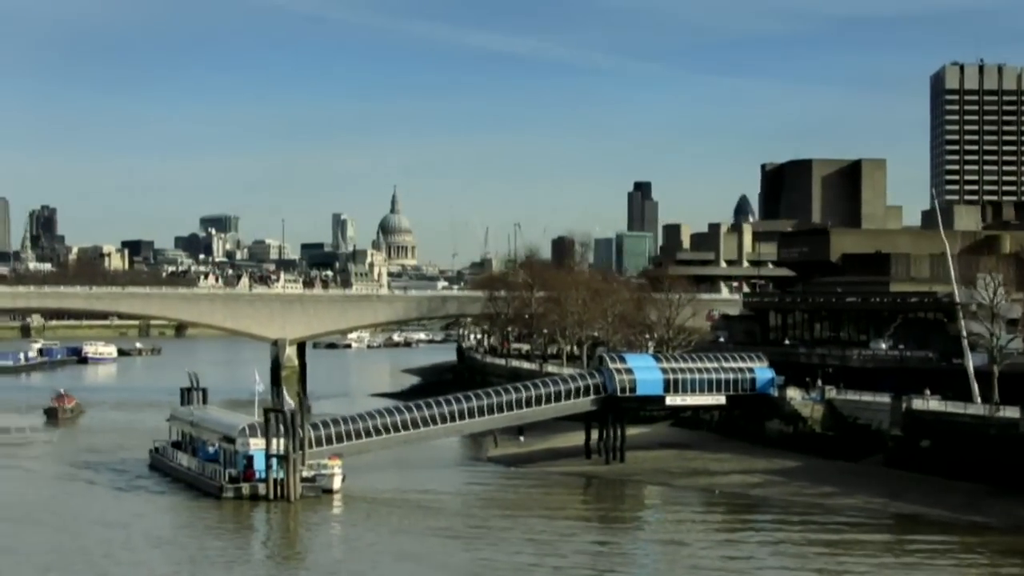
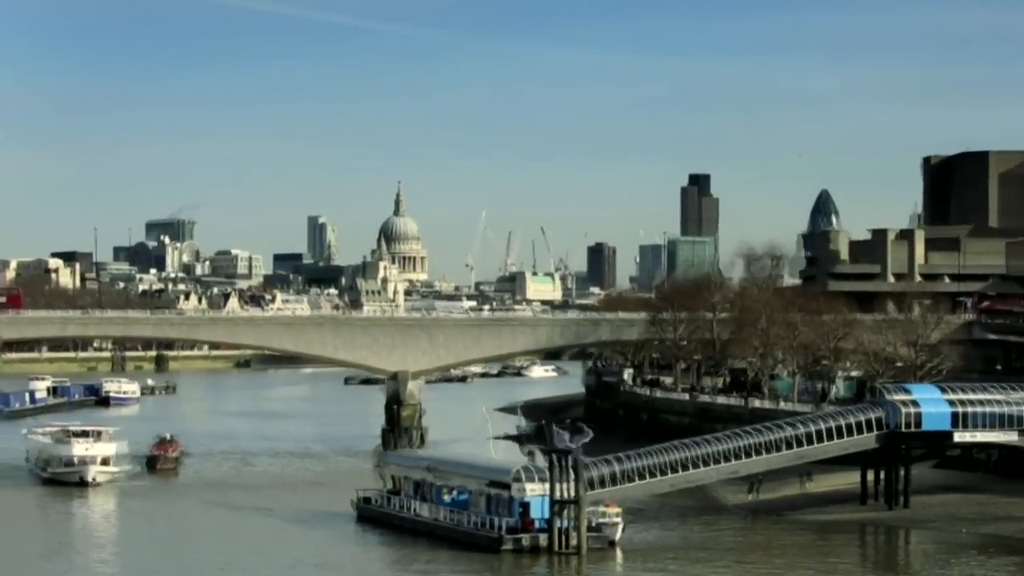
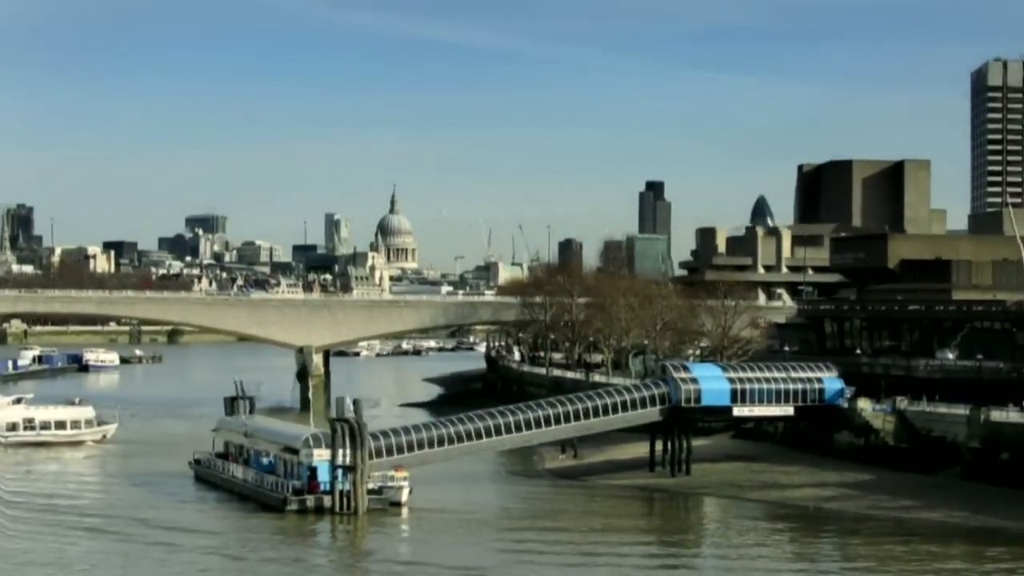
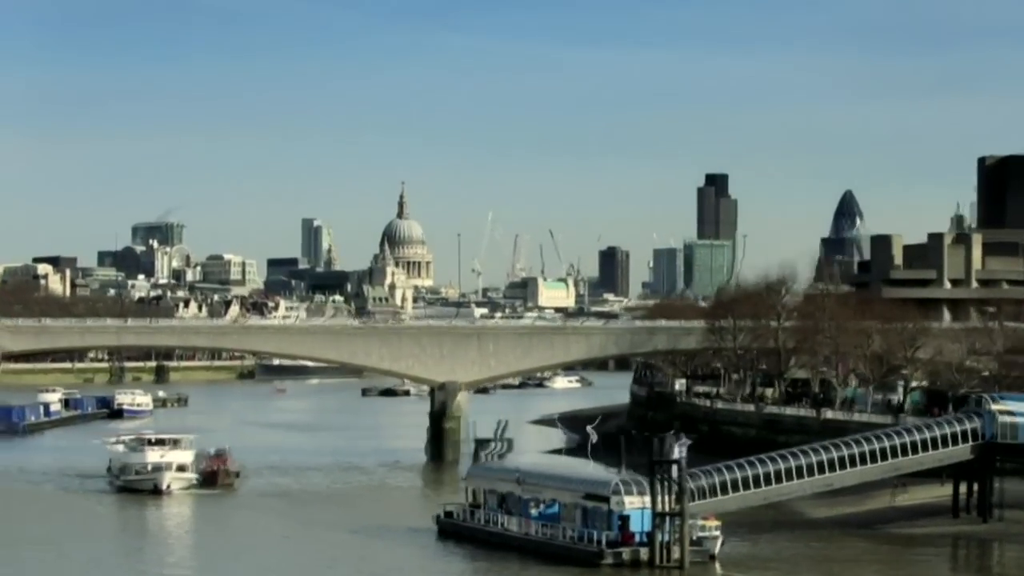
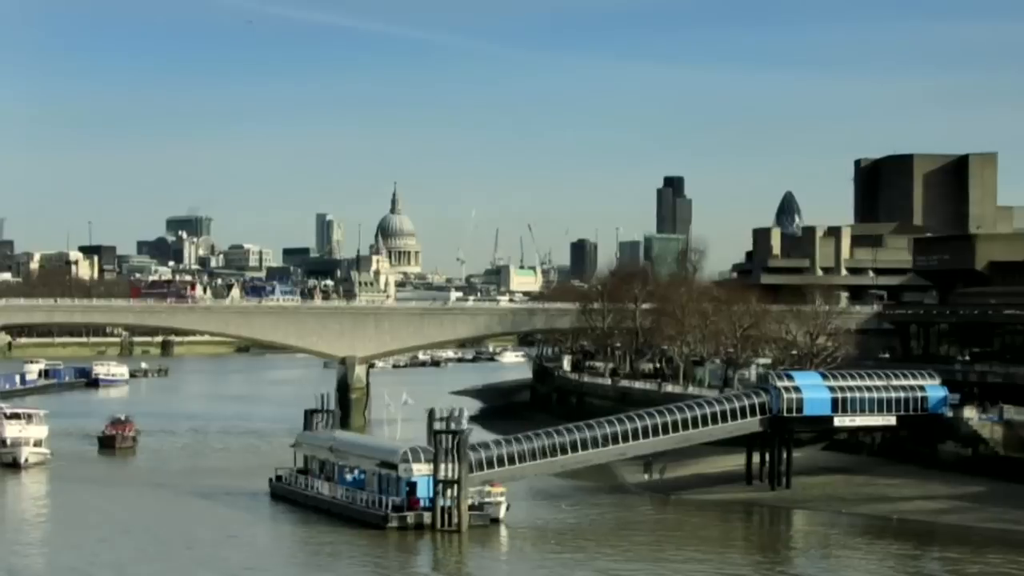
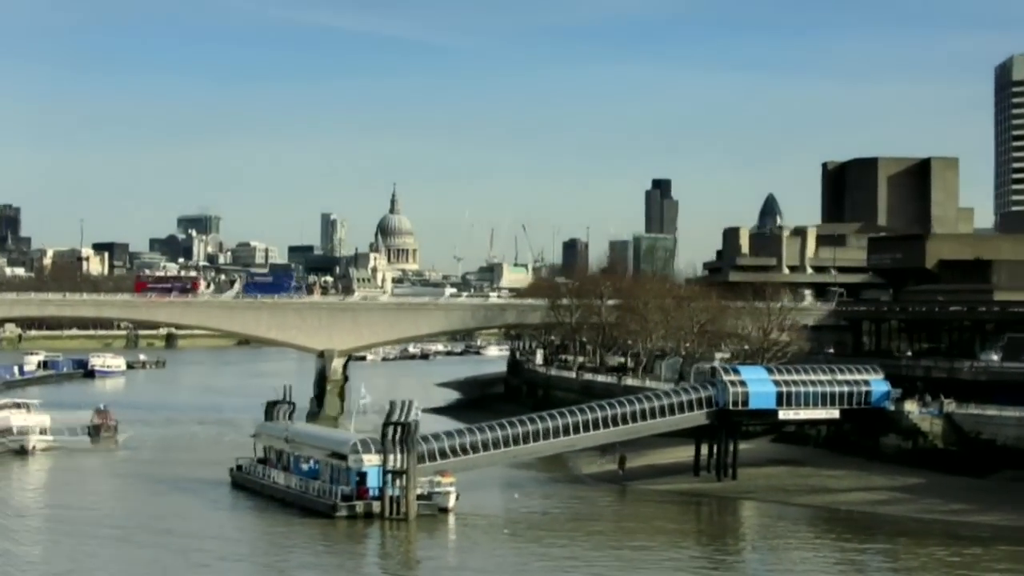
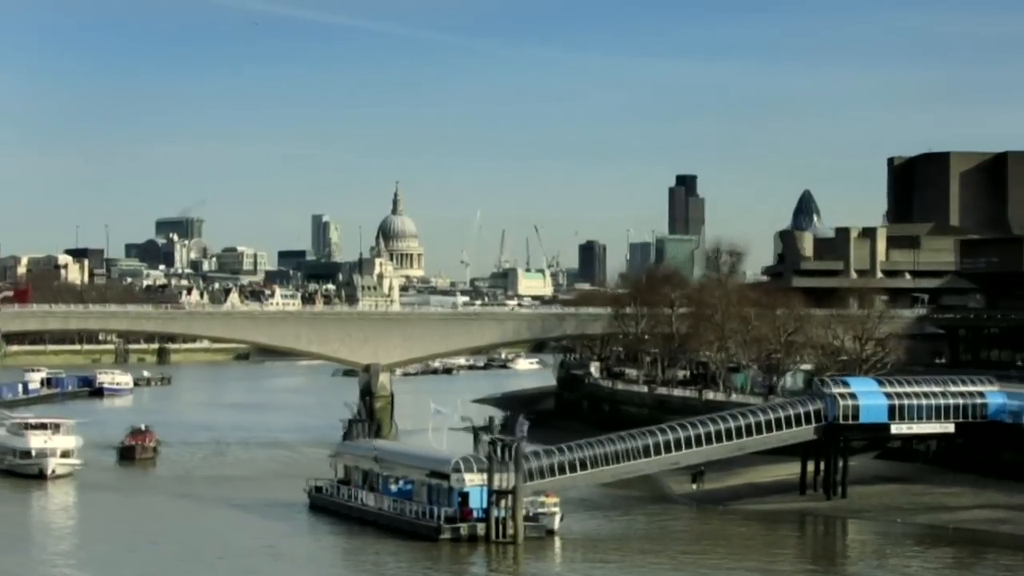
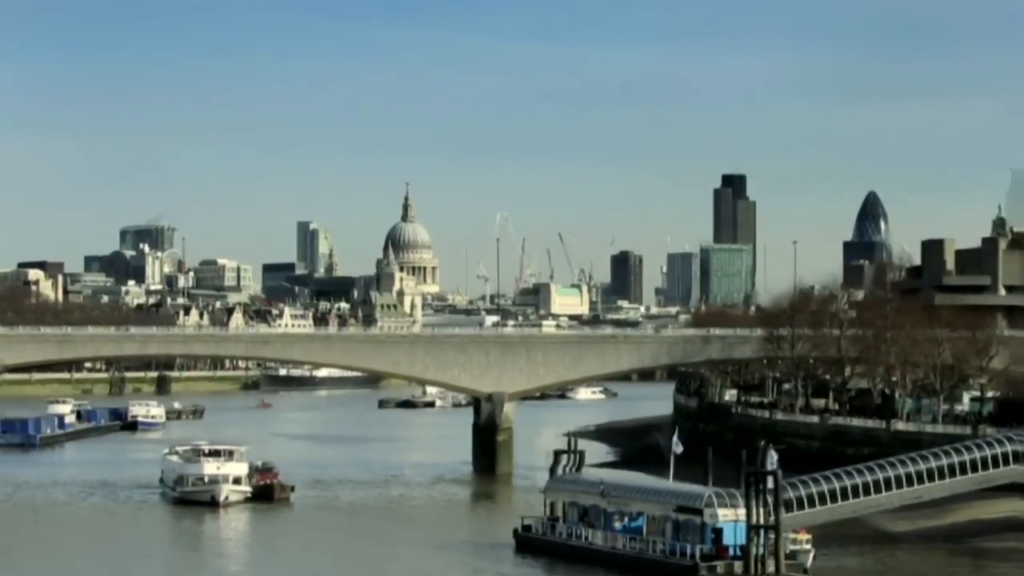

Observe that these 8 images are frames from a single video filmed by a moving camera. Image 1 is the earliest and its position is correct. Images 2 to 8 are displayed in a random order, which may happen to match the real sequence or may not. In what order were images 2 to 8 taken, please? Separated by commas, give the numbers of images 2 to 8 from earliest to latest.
3, 6, 5, 7, 2, 4, 8
